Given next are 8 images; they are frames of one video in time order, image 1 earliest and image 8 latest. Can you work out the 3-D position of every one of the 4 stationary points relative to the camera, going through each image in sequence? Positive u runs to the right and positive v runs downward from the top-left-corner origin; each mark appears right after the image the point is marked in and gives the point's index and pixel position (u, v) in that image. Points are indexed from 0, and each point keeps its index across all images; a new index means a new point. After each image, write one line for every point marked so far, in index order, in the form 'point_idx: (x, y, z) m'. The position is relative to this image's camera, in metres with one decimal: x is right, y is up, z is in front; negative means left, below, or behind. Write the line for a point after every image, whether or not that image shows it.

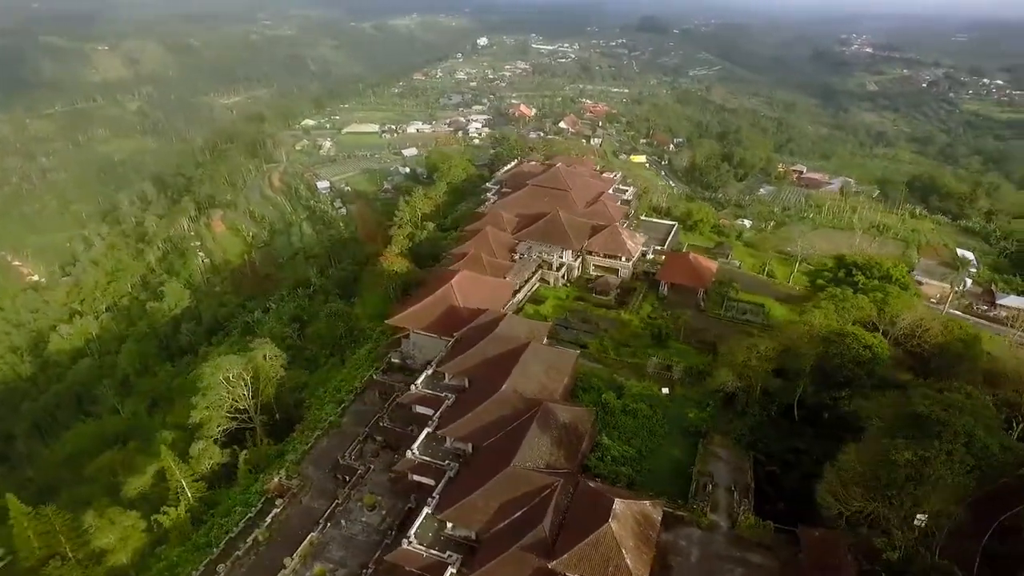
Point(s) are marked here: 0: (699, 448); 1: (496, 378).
0: (+5.8, -4.9, +18.8) m
1: (-0.5, -2.7, +18.7) m
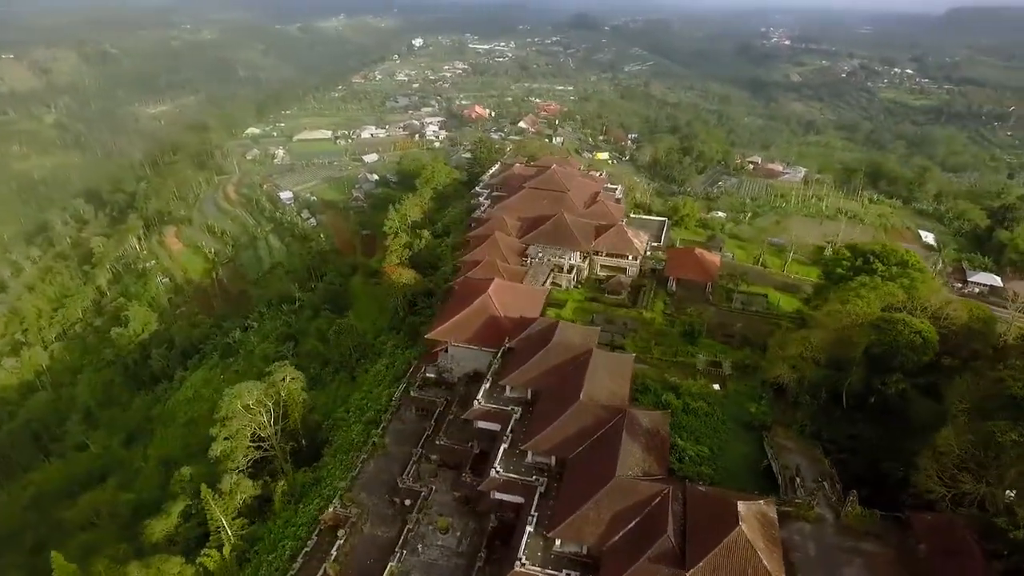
0: (+8.0, -4.8, +19.2) m
1: (+1.7, -3.0, +18.5) m
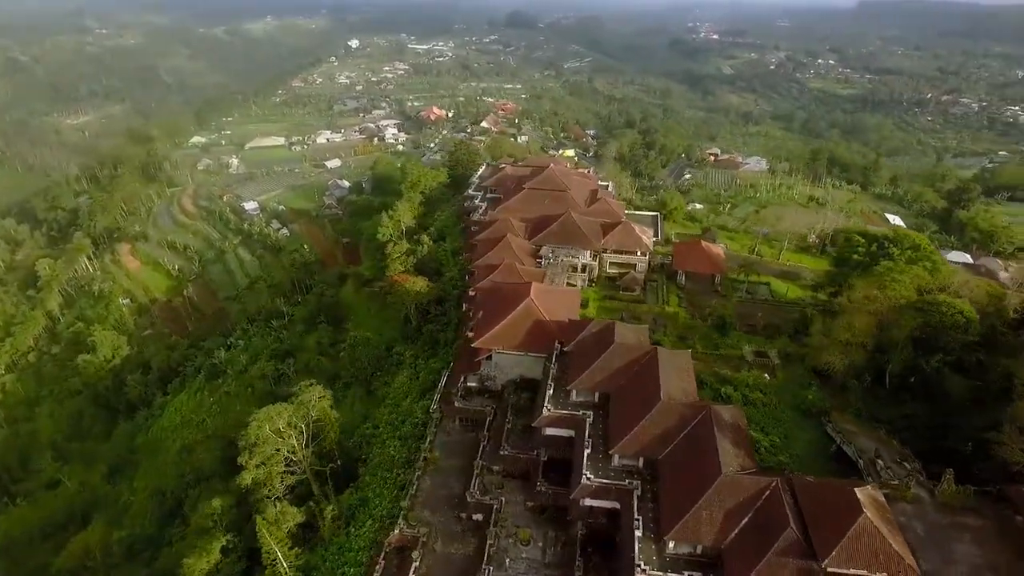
0: (+10.3, -4.5, +19.7) m
1: (+3.9, -3.0, +18.5) m
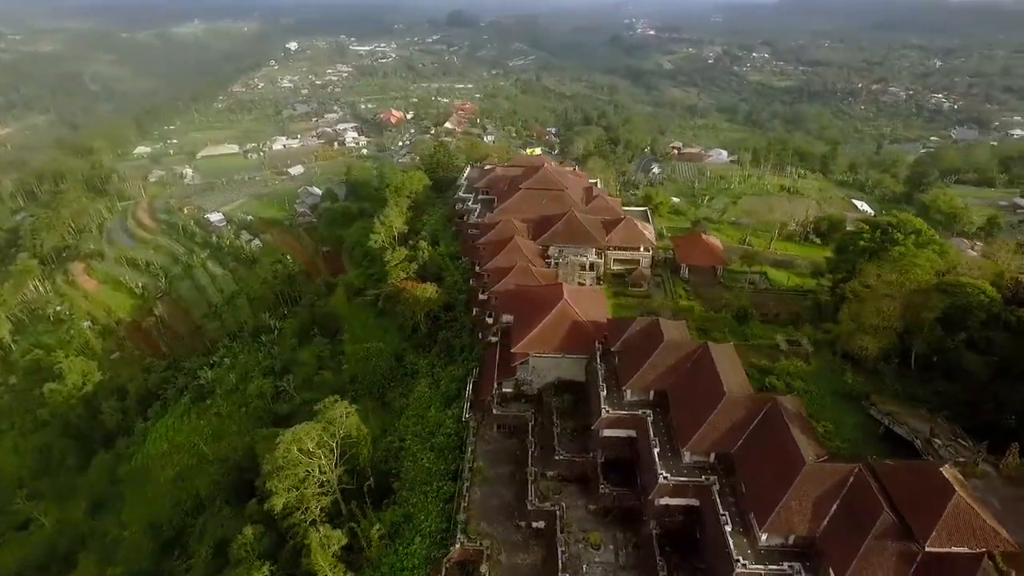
0: (+12.0, -4.0, +20.4) m
1: (+5.7, -2.9, +18.6) m
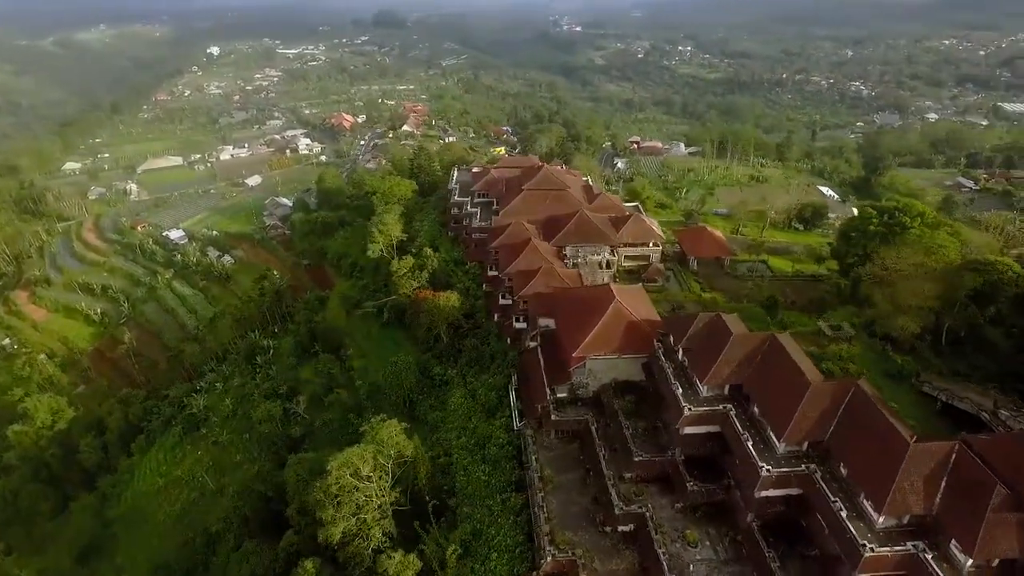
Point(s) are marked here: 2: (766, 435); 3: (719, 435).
0: (+14.4, -3.4, +21.4) m
1: (+8.3, -2.7, +19.0) m
2: (+7.7, -4.4, +18.5) m
3: (+6.8, -4.7, +19.9) m
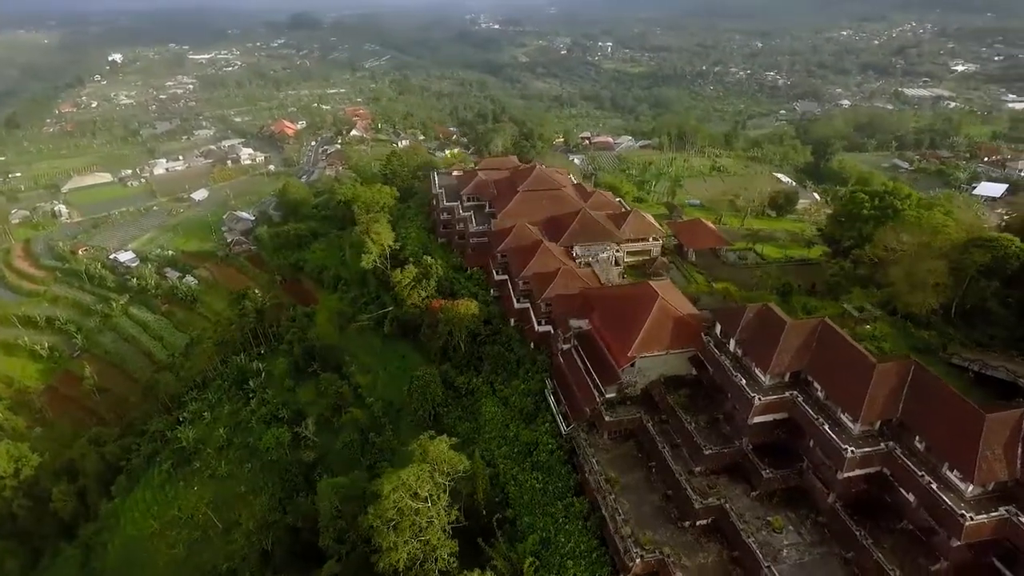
0: (+16.5, -2.6, +22.8) m
1: (+10.6, -2.3, +19.7) m
2: (+10.2, -4.0, +19.2) m
3: (+9.1, -4.4, +20.5) m
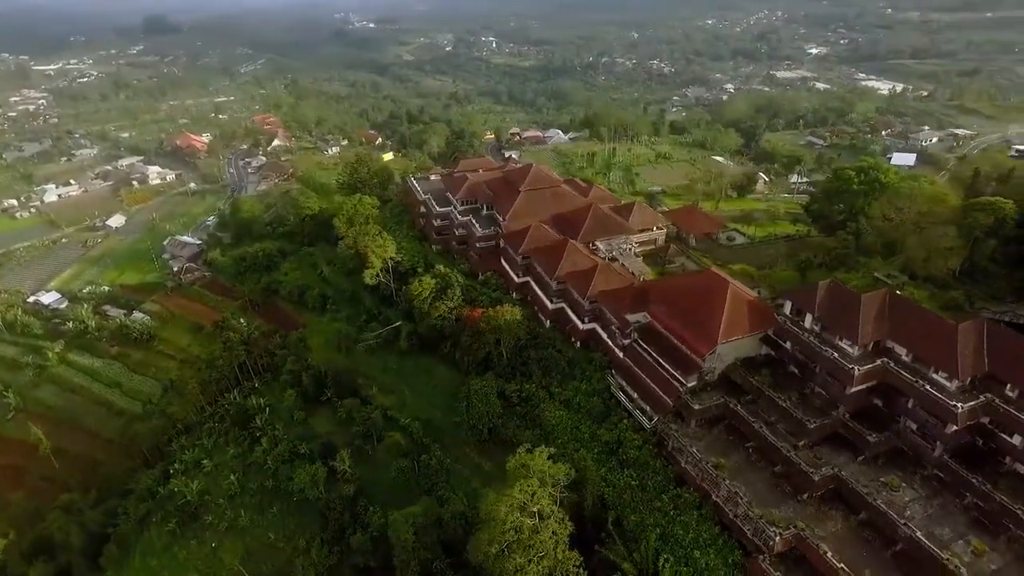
0: (+19.5, -1.0, +25.4) m
1: (+14.3, -1.2, +21.4) m
2: (+14.2, -3.0, +20.8) m
3: (+12.9, -3.5, +21.9) m
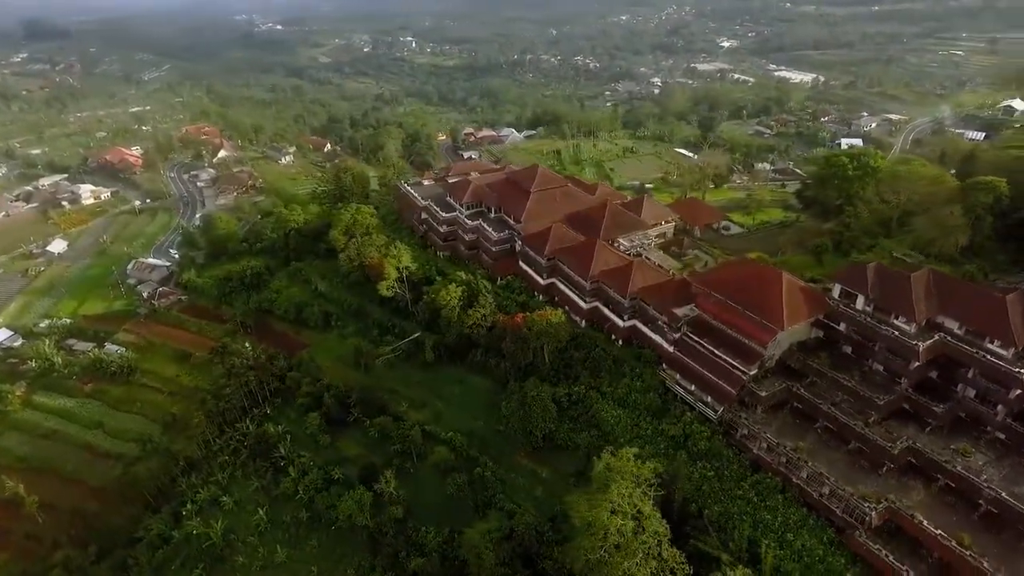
0: (+21.8, +0.2, +27.5) m
1: (+17.1, -0.3, +22.9) m
2: (+17.2, -2.2, +22.3) m
3: (+15.9, -2.8, +23.2) m
